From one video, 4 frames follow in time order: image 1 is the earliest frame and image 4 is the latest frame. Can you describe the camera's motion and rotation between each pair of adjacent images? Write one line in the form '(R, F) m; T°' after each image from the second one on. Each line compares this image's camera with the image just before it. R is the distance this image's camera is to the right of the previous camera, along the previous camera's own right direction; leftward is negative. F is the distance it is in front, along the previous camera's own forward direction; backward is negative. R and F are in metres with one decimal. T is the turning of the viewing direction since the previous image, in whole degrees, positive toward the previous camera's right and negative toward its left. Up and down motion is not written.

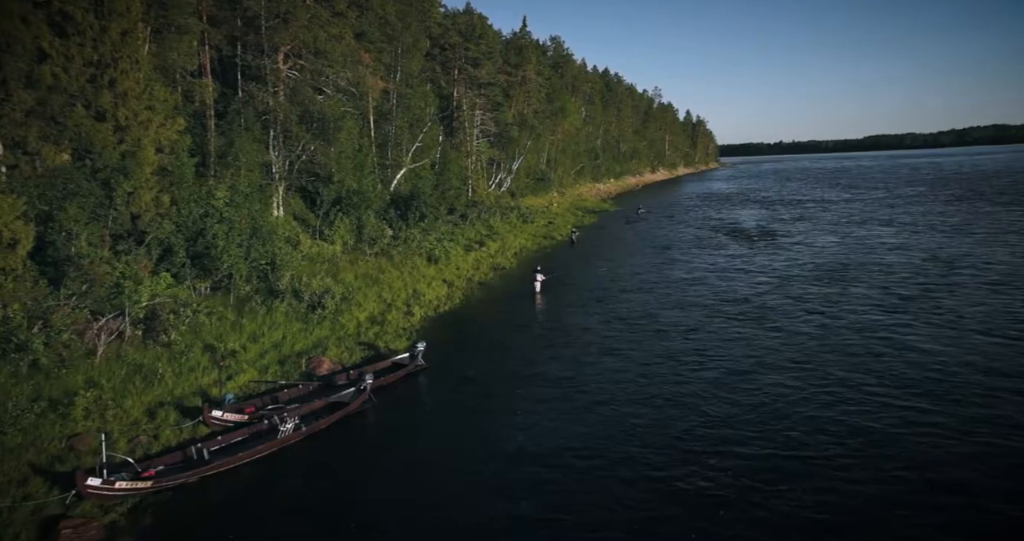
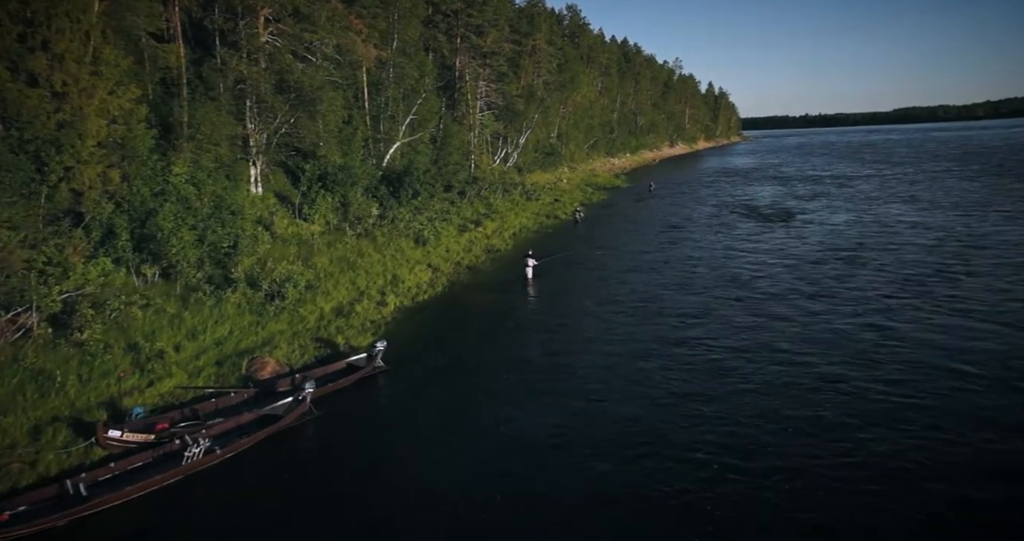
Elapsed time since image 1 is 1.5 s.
(+1.2, +2.5) m; -2°
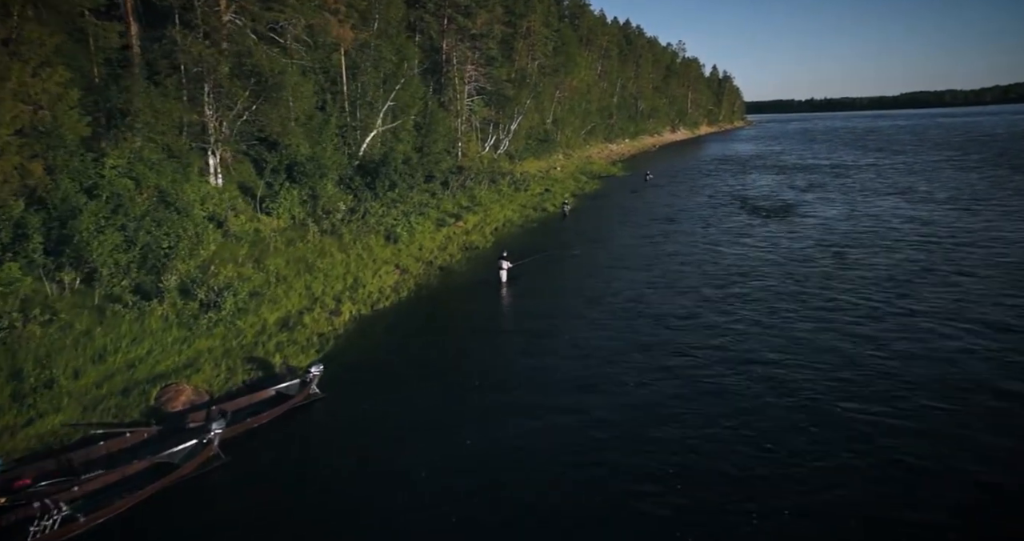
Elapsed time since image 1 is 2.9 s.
(+1.1, +2.3) m; 0°
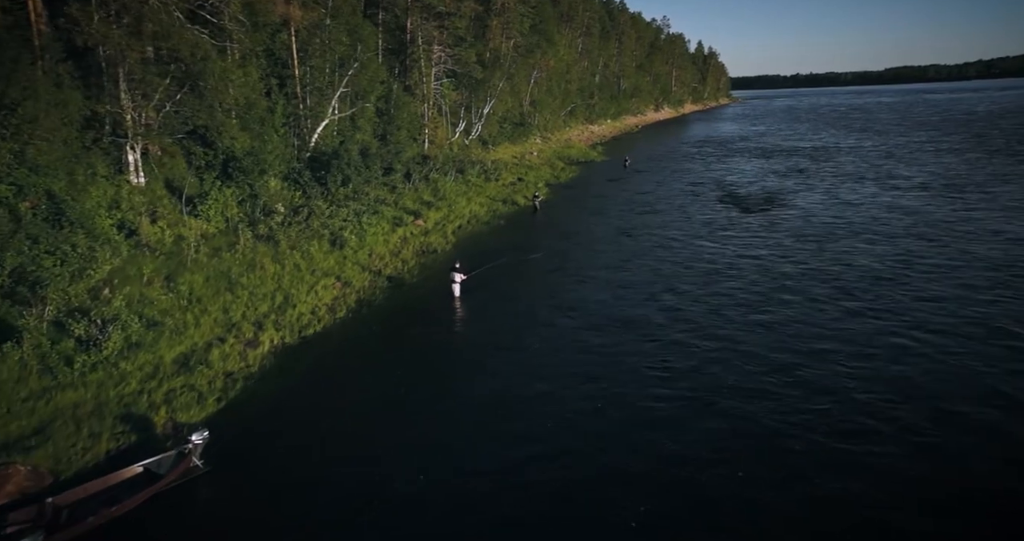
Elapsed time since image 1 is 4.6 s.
(+1.0, +3.1) m; +1°
